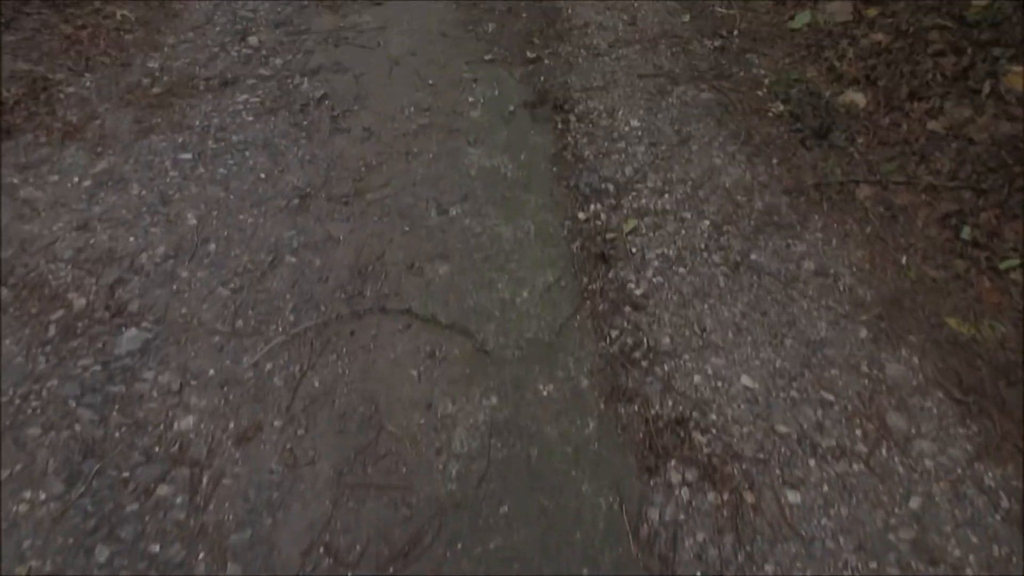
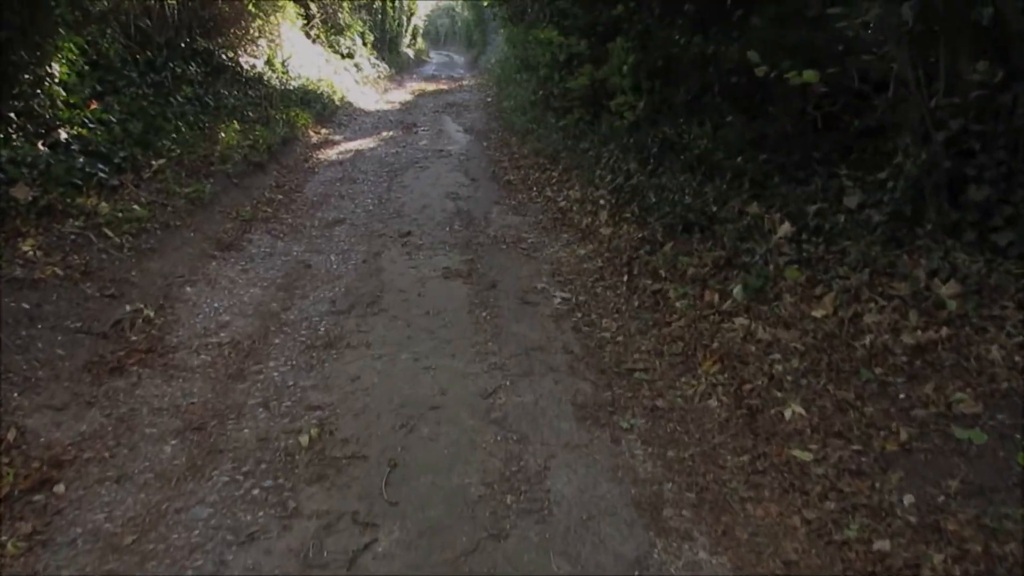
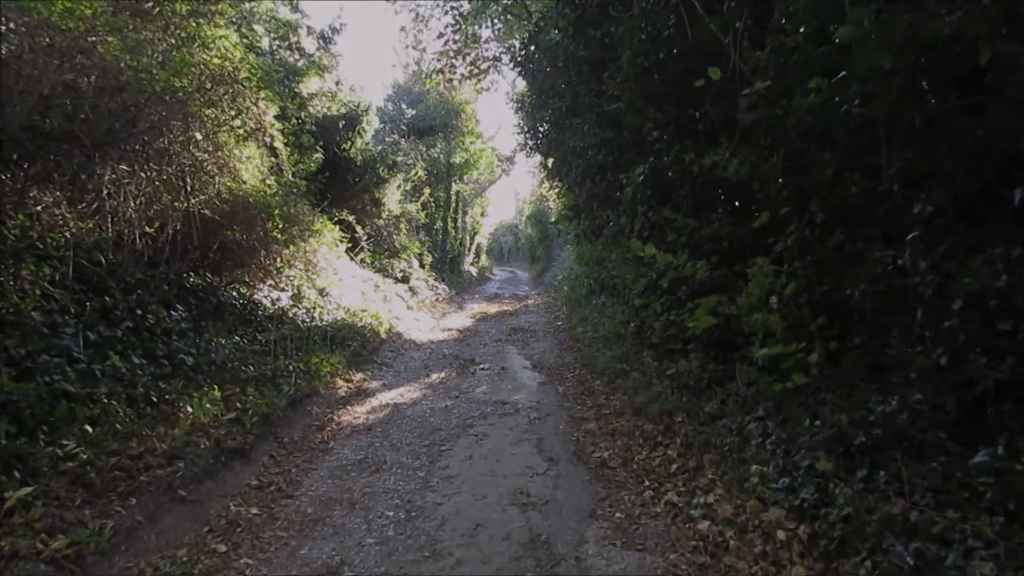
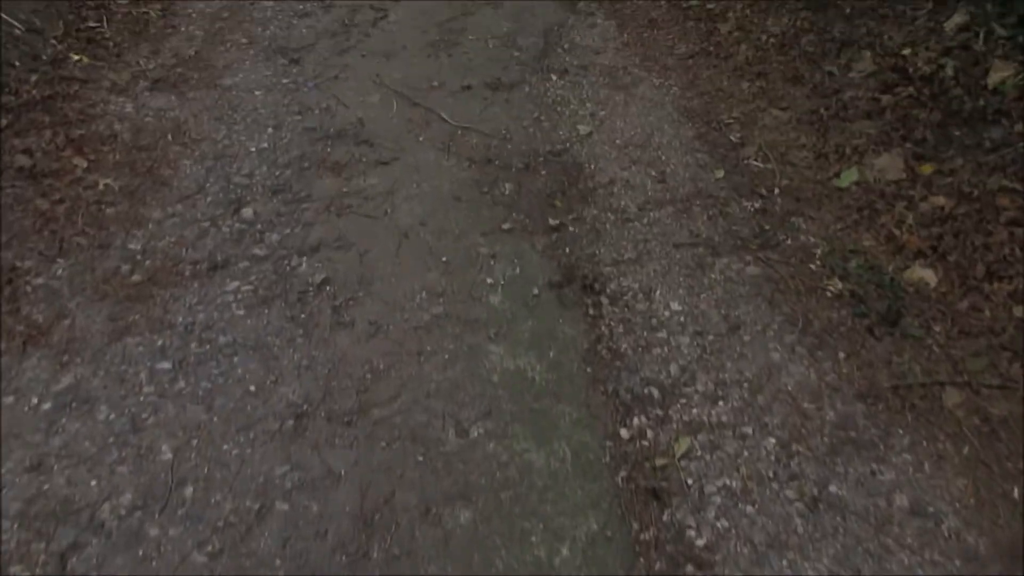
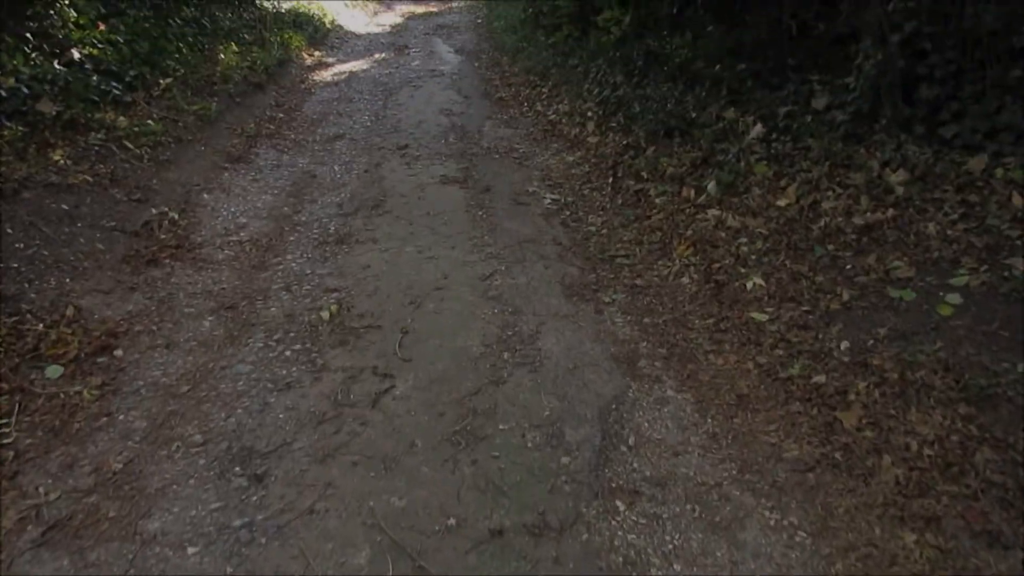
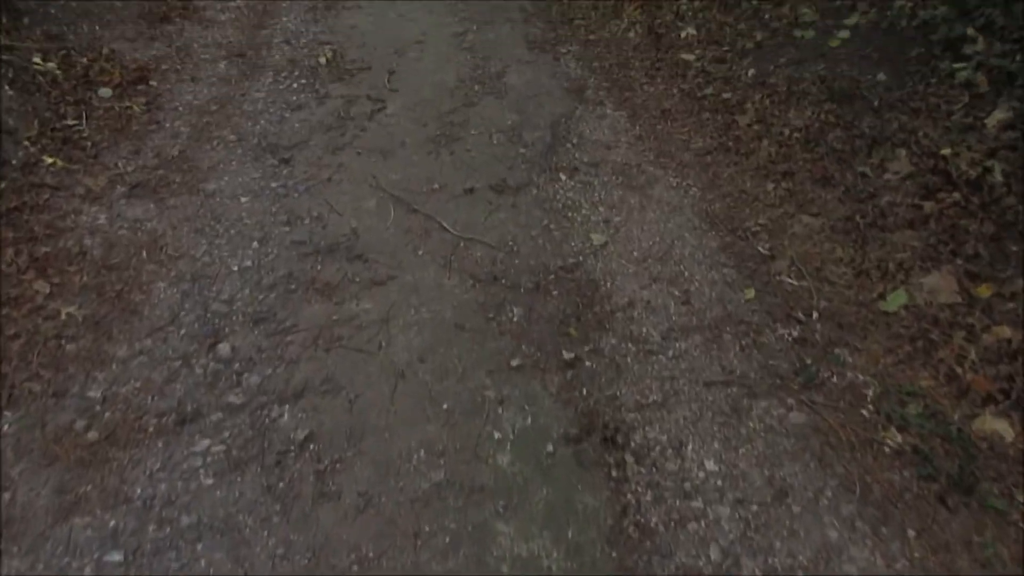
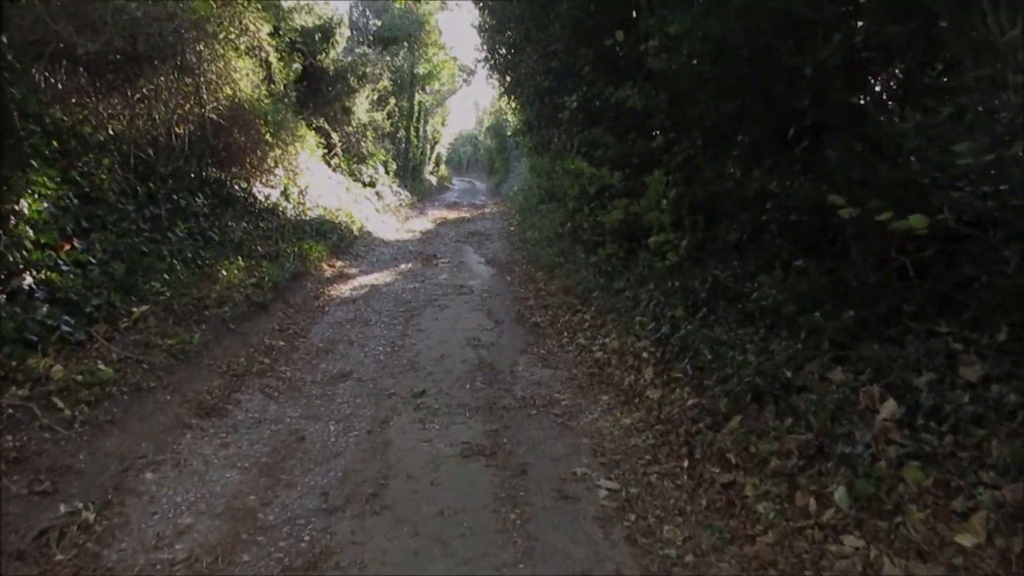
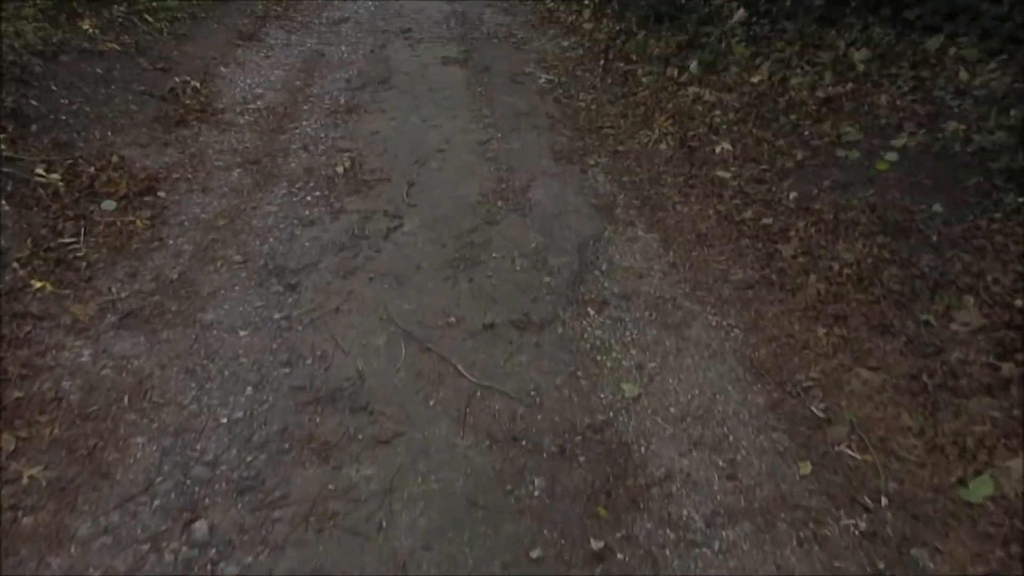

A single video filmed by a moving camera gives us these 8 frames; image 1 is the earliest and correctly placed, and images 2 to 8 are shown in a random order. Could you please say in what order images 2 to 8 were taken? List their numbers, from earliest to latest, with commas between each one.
4, 6, 8, 5, 2, 7, 3
